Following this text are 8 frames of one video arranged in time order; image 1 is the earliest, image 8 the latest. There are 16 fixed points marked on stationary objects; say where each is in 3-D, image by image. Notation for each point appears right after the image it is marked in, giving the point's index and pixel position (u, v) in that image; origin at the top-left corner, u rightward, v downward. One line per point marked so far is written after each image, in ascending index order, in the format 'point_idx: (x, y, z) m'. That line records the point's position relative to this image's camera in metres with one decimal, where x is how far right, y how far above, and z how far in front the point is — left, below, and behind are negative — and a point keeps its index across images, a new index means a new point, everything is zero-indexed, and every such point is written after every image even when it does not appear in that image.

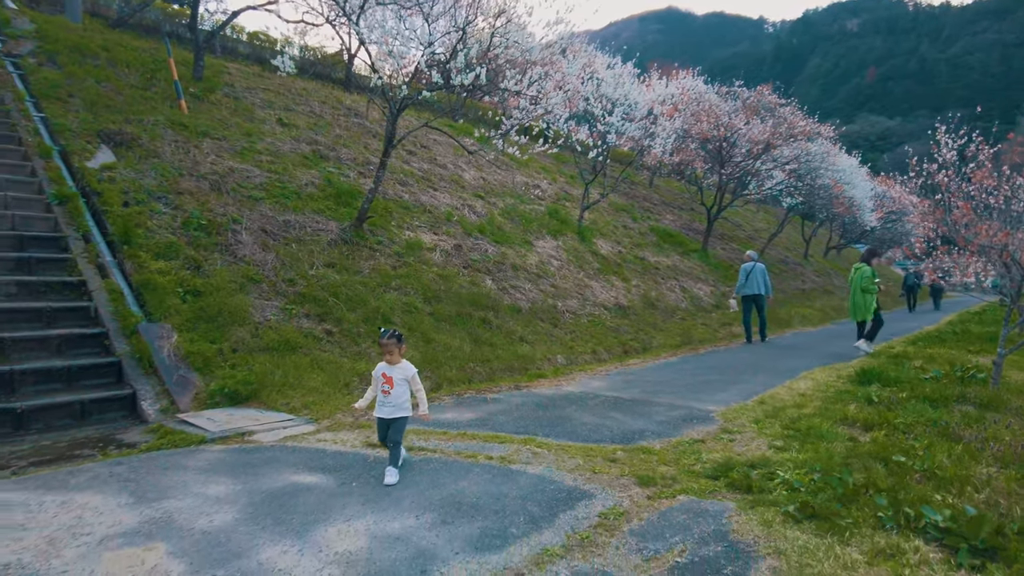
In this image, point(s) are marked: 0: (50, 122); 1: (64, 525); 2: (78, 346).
0: (-5.7, +2.1, +8.0) m
1: (-1.8, -0.9, +2.6) m
2: (-3.5, -0.5, +5.3) m
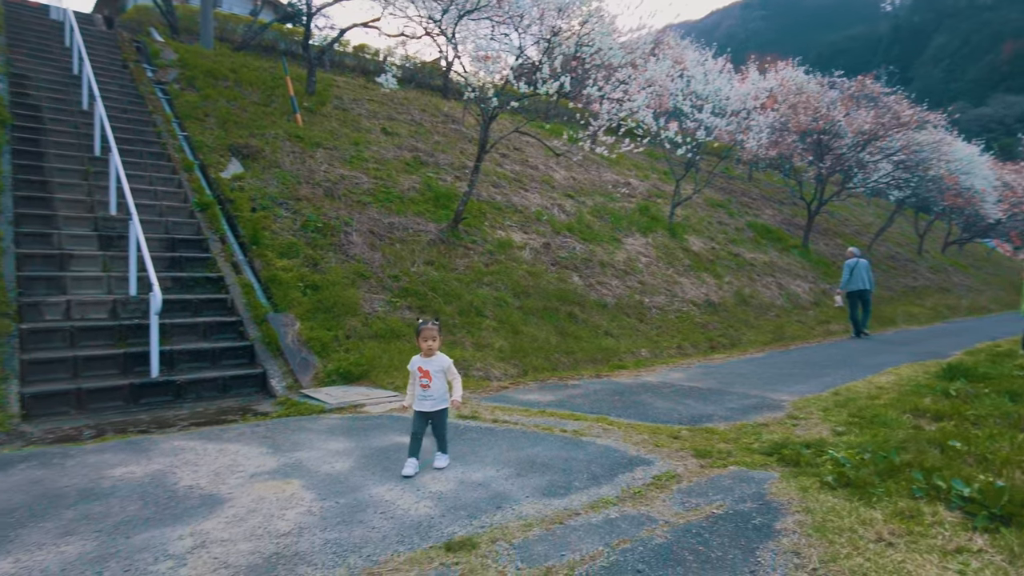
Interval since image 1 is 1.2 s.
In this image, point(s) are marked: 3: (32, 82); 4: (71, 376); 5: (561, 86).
0: (-4.5, +2.1, +9.3) m
1: (-1.5, -0.9, +3.3) m
2: (-2.8, -0.4, +6.3) m
3: (-6.4, +2.8, +8.8) m
4: (-3.5, -0.7, +5.2) m
5: (+0.2, +2.9, +10.0) m
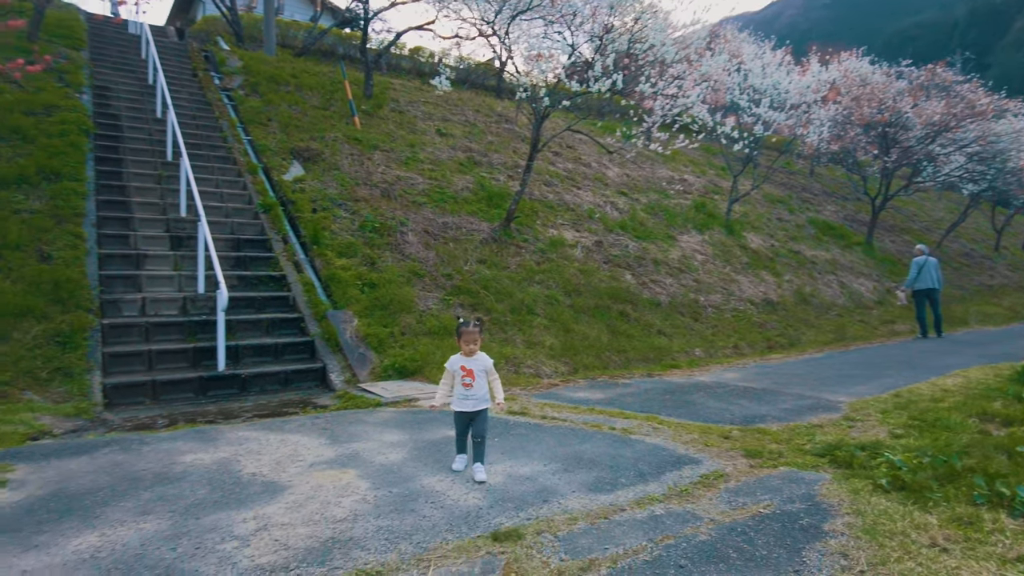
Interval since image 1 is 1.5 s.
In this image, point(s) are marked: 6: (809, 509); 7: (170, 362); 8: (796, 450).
0: (-3.8, +2.1, +9.7) m
1: (-1.2, -0.9, +3.5) m
2: (-2.3, -0.4, +6.6) m
3: (-5.7, +2.8, +9.3) m
4: (-3.1, -0.7, +5.5) m
5: (+1.0, +2.9, +10.0) m
6: (+1.2, -0.9, +2.7) m
7: (-2.9, -0.6, +5.6) m
8: (+1.6, -0.9, +3.7) m
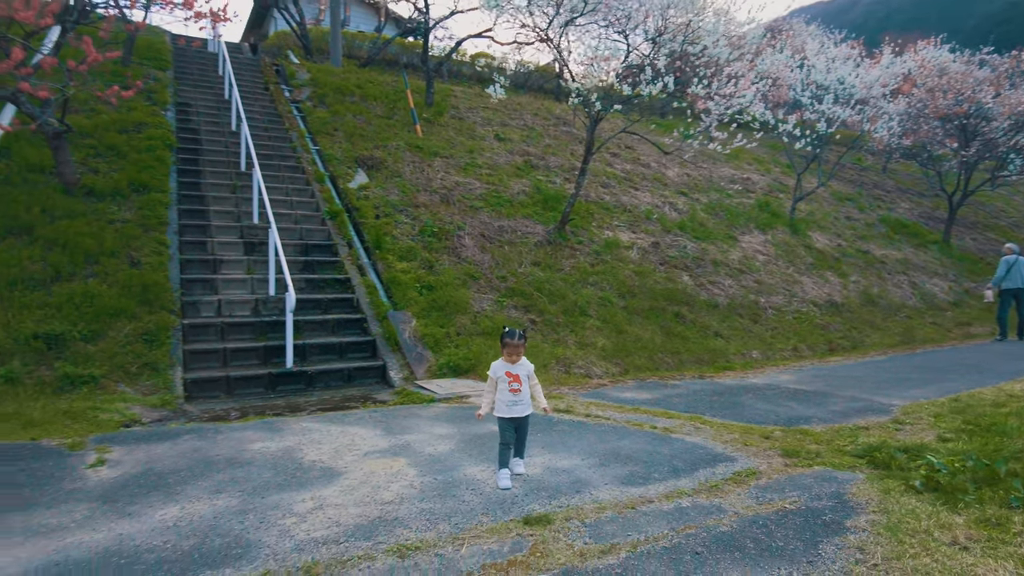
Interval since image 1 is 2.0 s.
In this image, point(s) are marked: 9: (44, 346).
0: (-2.9, +2.1, +10.2) m
1: (-1.0, -0.9, +3.8) m
2: (-1.8, -0.4, +7.0) m
3: (-4.9, +2.8, +10.0) m
4: (-2.7, -0.7, +6.0) m
5: (+1.9, +2.9, +10.0) m
6: (+1.4, -0.9, +2.8) m
7: (-2.5, -0.7, +6.1) m
8: (+1.8, -0.9, +3.7) m
9: (-3.8, -0.5, +5.3) m
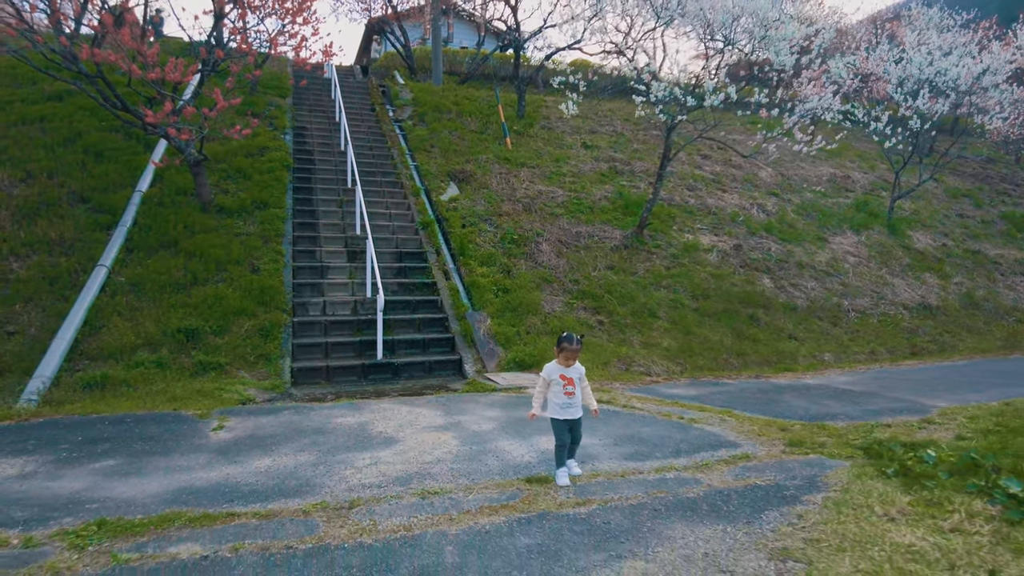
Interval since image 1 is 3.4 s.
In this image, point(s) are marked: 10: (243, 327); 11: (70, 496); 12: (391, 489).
0: (-1.6, +2.1, +11.2) m
1: (-0.7, -0.9, +4.6) m
2: (-1.0, -0.4, +7.8) m
3: (-3.6, +2.7, +11.4) m
4: (-2.0, -0.7, +7.0) m
5: (+3.1, +2.9, +10.3) m
6: (+1.4, -1.0, +3.2) m
7: (-1.9, -0.7, +7.1) m
8: (+2.0, -1.0, +4.0) m
9: (-3.3, -0.5, +6.5) m
10: (-2.8, -0.4, +6.8) m
11: (-2.1, -1.0, +3.1) m
12: (-0.6, -0.9, +3.1) m
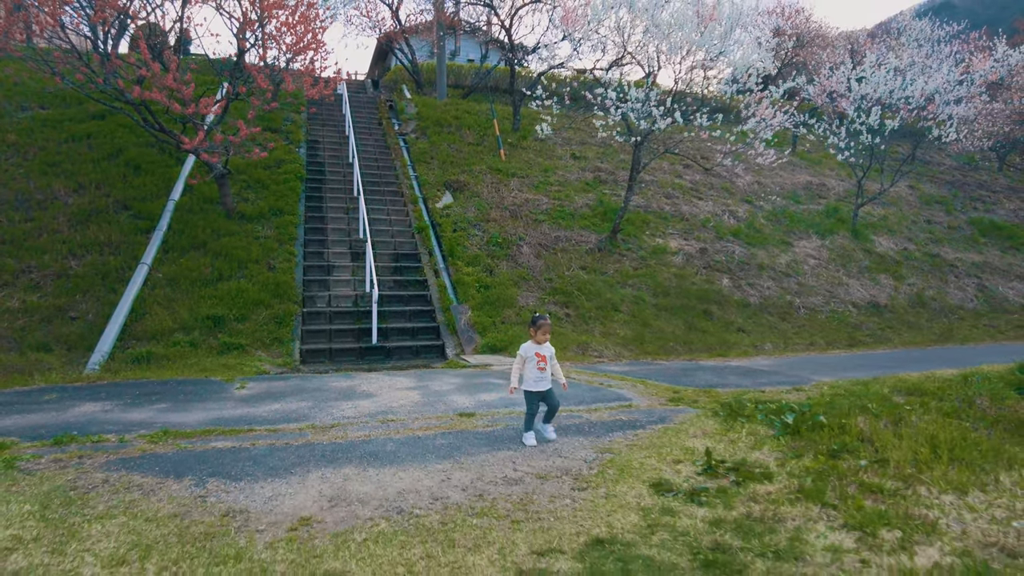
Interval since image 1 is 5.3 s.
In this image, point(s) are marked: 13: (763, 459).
0: (-1.8, +2.1, +12.6) m
1: (-1.1, -0.9, +5.9) m
2: (-1.3, -0.4, +9.1) m
3: (-3.8, +2.8, +12.8) m
4: (-2.4, -0.7, +8.4) m
5: (+2.9, +2.9, +11.5) m
6: (+1.0, -0.9, +4.5) m
7: (-2.2, -0.6, +8.4) m
8: (+1.6, -0.9, +5.3) m
9: (-3.6, -0.4, +7.8) m
10: (-3.1, -0.3, +8.2) m
11: (-2.5, -0.9, +4.4) m
12: (-1.0, -0.9, +4.4) m
13: (+1.3, -0.9, +3.3) m
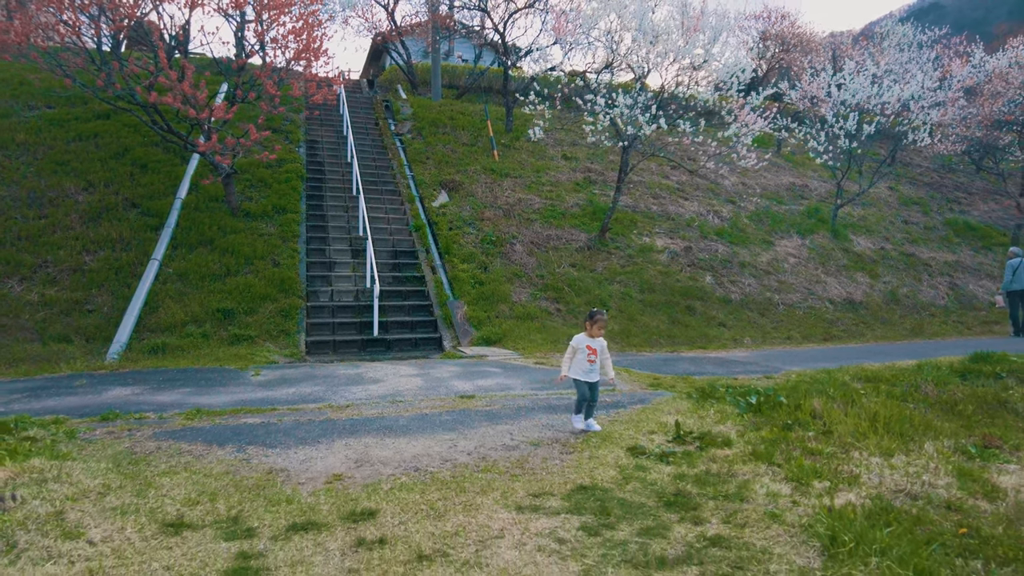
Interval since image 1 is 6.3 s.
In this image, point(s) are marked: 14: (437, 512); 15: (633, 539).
0: (-2.0, +2.2, +13.0) m
1: (-1.2, -0.8, +6.4) m
2: (-1.4, -0.3, +9.6) m
3: (-3.9, +2.9, +13.2) m
4: (-2.4, -0.6, +8.8) m
5: (+2.7, +3.0, +12.0) m
6: (+1.0, -0.9, +5.0) m
7: (-2.3, -0.6, +8.9) m
8: (+1.6, -0.9, +5.8) m
9: (-3.7, -0.4, +8.3) m
10: (-3.2, -0.3, +8.6) m
11: (-2.5, -0.8, +4.9) m
12: (-1.0, -0.8, +4.9) m
13: (+1.3, -0.8, +3.8) m
14: (-0.3, -0.9, +2.6) m
15: (+0.4, -0.9, +2.3) m
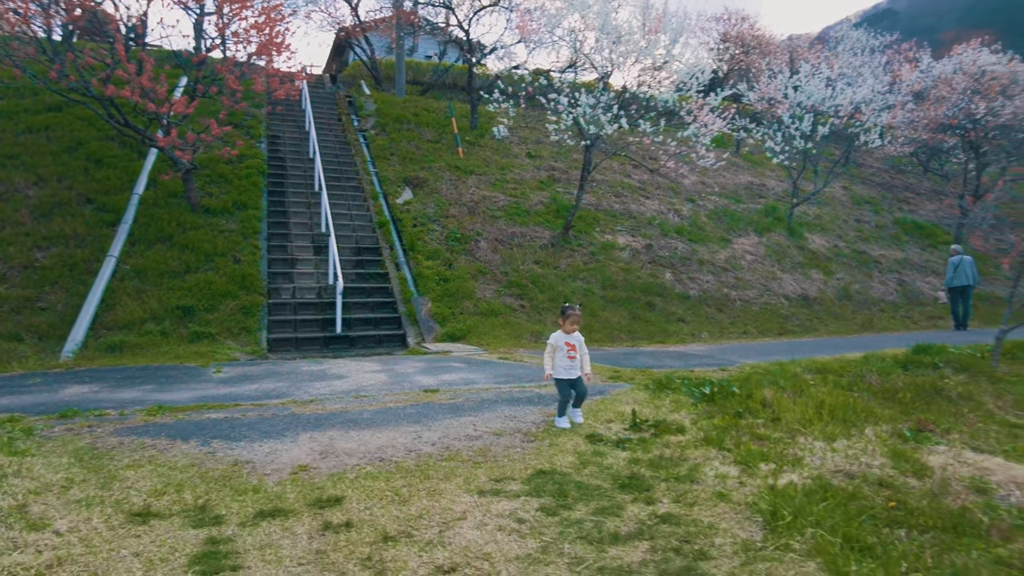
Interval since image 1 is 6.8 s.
0: (-2.7, +2.3, +13.0) m
1: (-1.5, -0.8, +6.4) m
2: (-1.9, -0.3, +9.6) m
3: (-4.6, +2.9, +13.1) m
4: (-2.9, -0.6, +8.8) m
5: (+2.1, +3.0, +12.2) m
6: (+0.7, -0.8, +5.1) m
7: (-2.8, -0.5, +8.8) m
8: (+1.2, -0.8, +6.0) m
9: (-4.1, -0.3, +8.2) m
10: (-3.7, -0.2, +8.6) m
11: (-2.8, -0.8, +4.8) m
12: (-1.3, -0.8, +4.9) m
13: (+1.0, -0.8, +4.0) m
14: (-0.4, -0.8, +2.6) m
15: (+0.3, -0.9, +2.4) m
